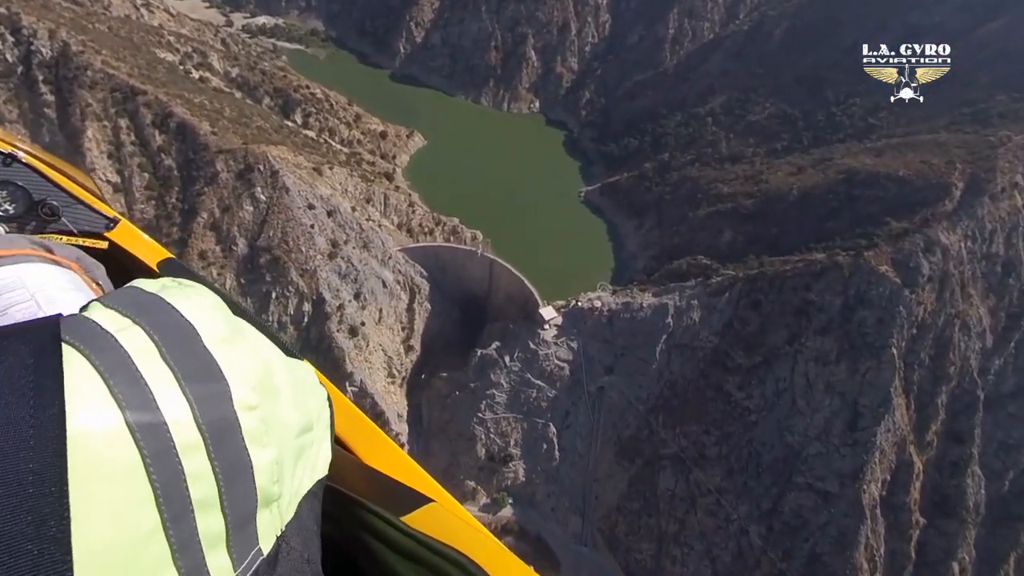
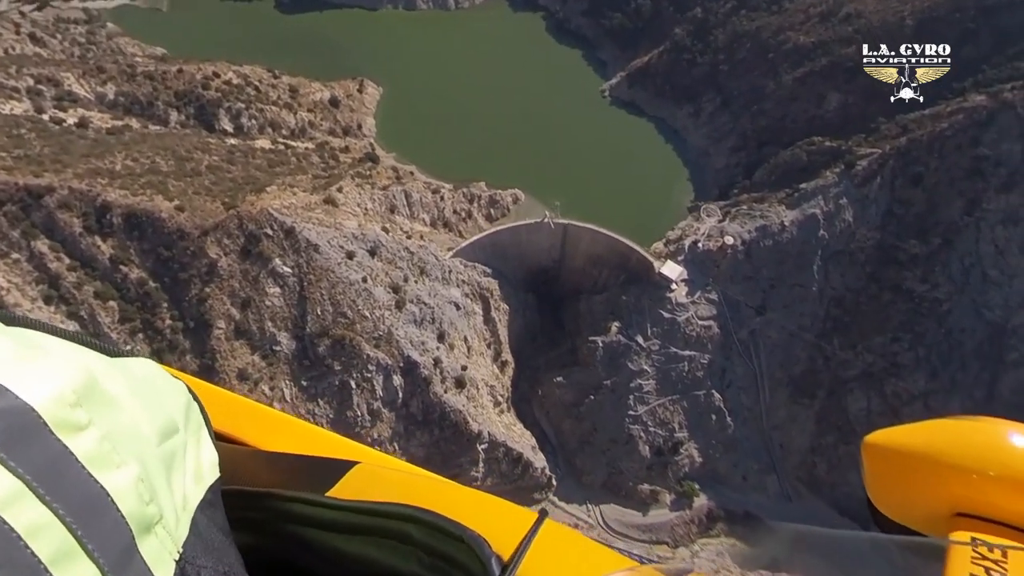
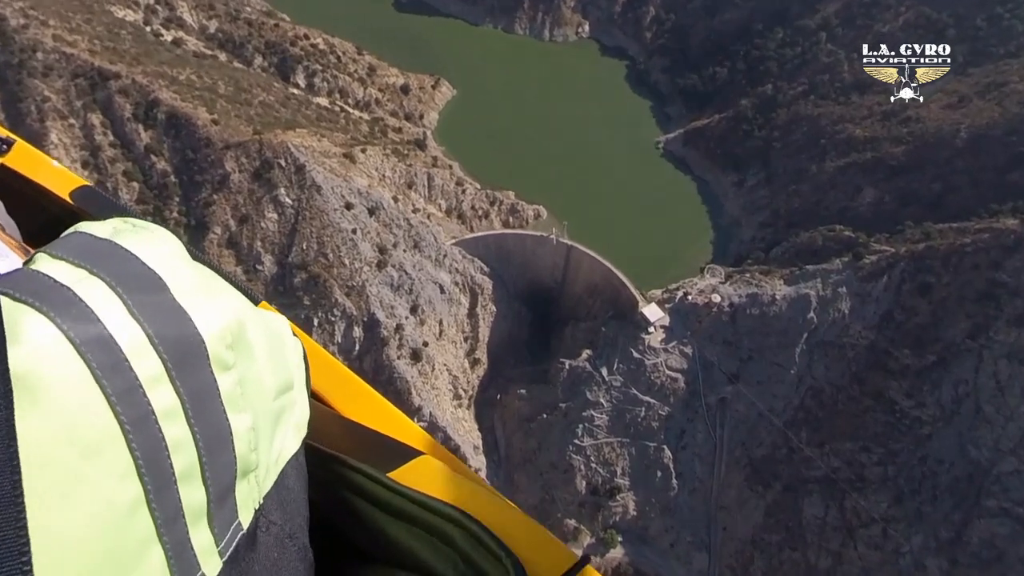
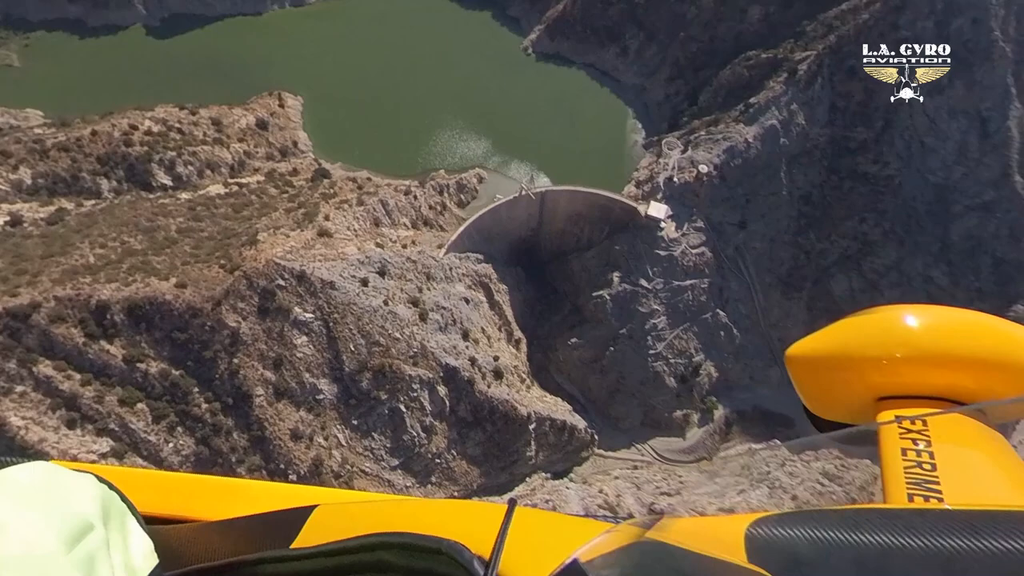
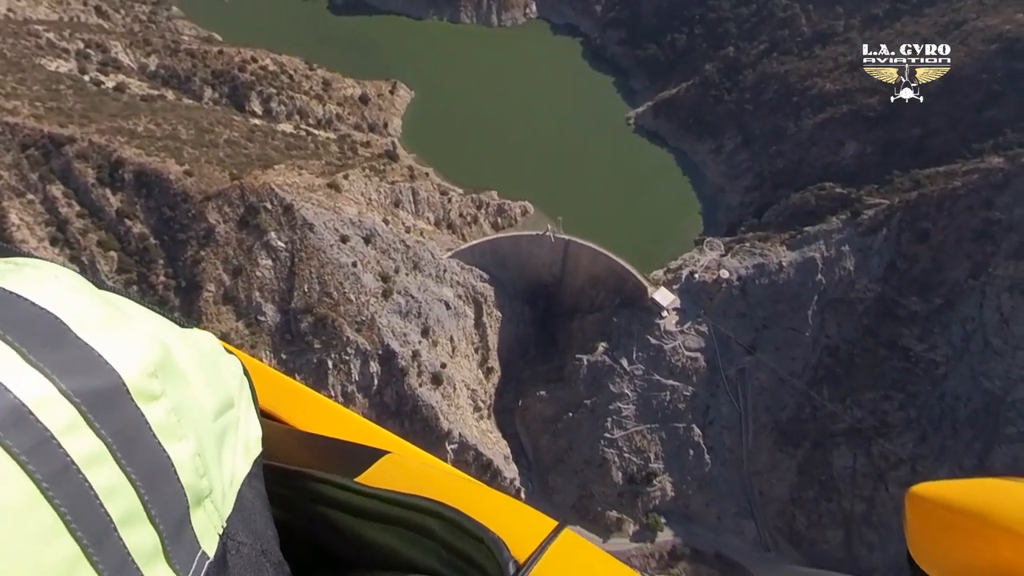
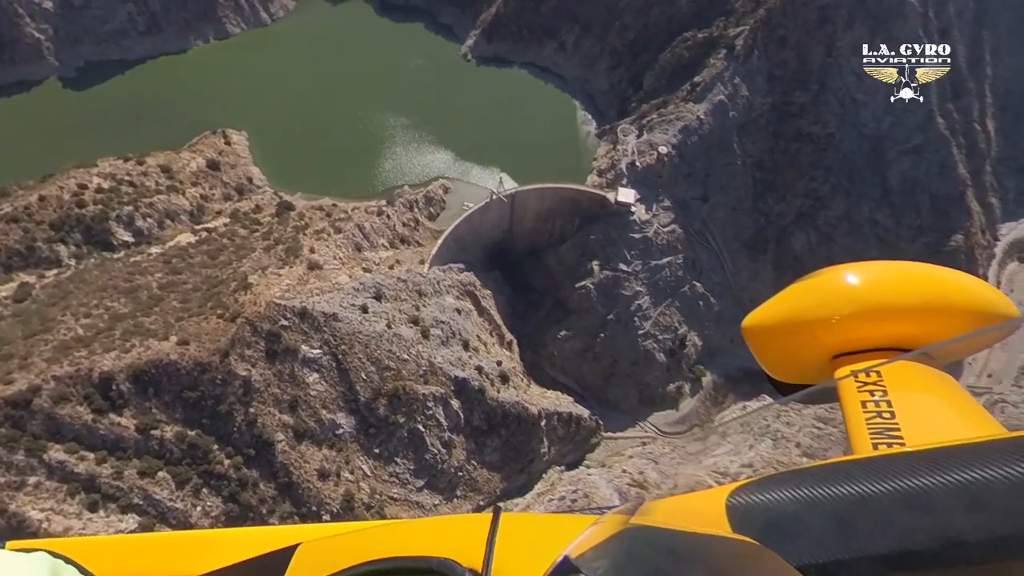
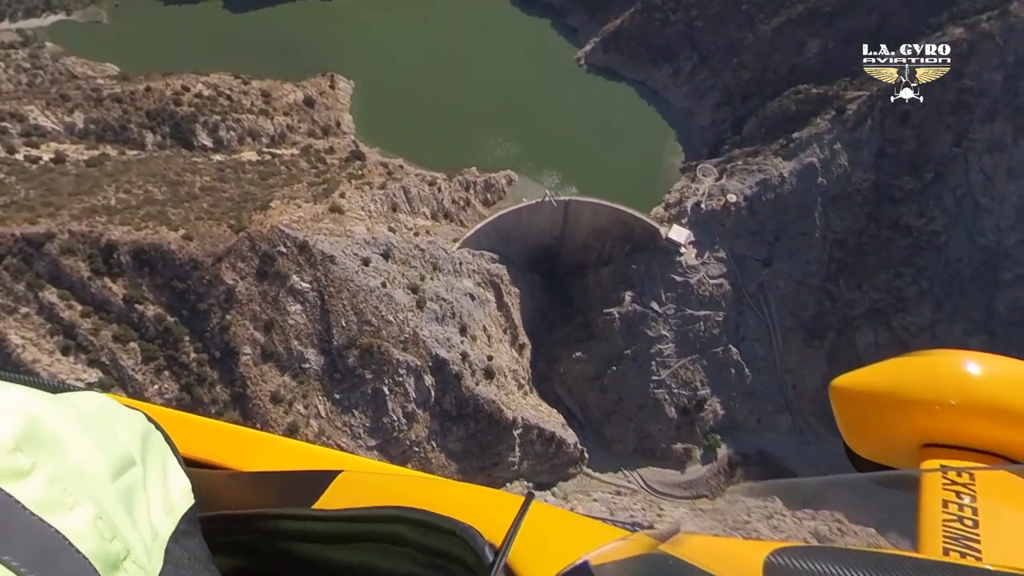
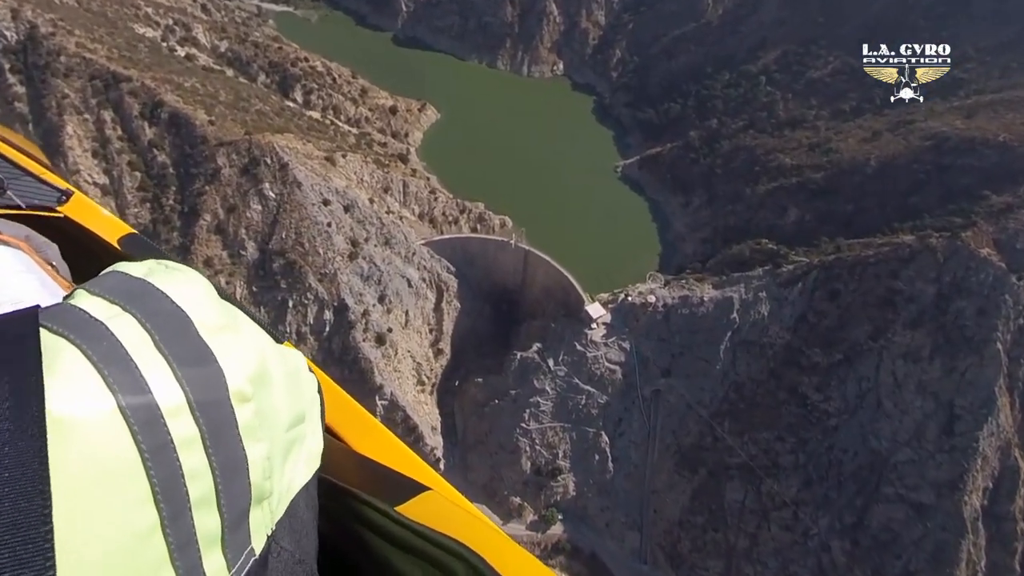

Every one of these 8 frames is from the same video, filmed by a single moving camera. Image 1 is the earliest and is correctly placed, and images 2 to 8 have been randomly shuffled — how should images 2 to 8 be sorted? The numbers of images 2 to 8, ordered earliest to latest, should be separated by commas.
8, 3, 5, 2, 7, 4, 6
